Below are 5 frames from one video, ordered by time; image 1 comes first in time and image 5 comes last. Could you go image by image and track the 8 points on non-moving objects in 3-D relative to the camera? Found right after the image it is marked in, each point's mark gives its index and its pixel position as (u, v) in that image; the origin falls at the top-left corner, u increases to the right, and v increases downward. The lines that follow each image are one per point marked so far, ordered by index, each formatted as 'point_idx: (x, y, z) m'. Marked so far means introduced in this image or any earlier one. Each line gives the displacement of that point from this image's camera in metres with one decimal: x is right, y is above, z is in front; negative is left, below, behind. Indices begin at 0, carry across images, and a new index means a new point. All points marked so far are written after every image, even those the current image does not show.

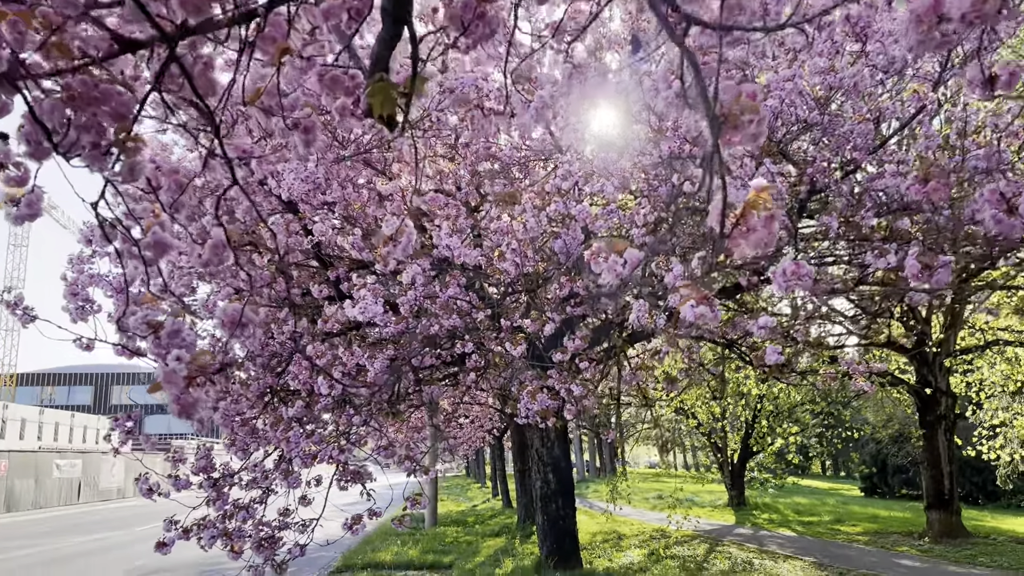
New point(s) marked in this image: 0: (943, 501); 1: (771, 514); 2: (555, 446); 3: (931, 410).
0: (+6.7, -3.3, +12.9) m
1: (+5.7, -5.0, +18.2) m
2: (+0.5, -1.8, +9.6) m
3: (+6.7, -1.9, +13.1) m
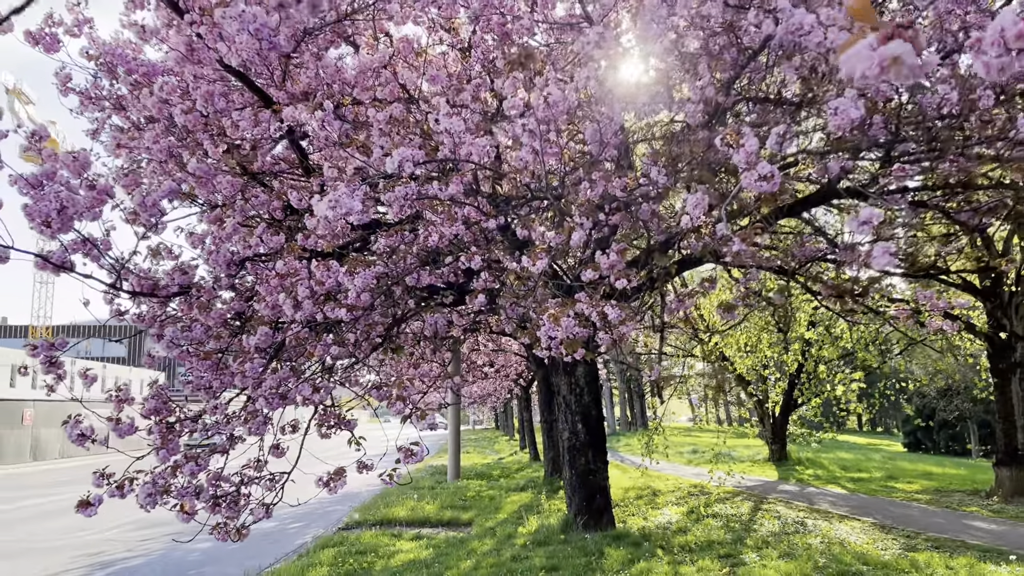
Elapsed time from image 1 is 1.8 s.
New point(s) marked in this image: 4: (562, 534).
0: (+7.1, -2.4, +11.6) m
1: (+6.3, -3.7, +17.1) m
2: (+0.7, -1.1, +8.5) m
3: (+7.0, -1.0, +11.8) m
4: (+0.5, -2.5, +8.6) m
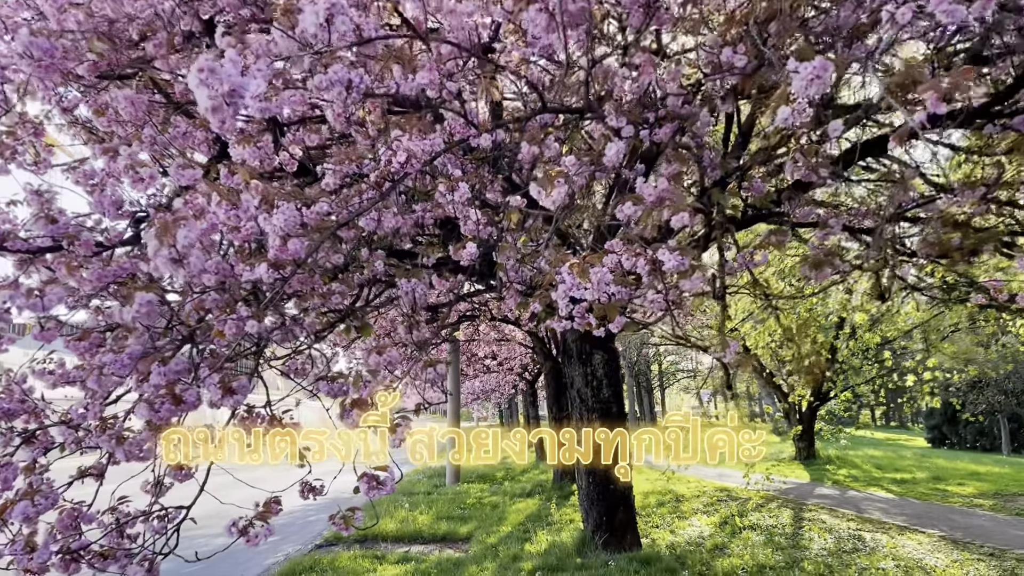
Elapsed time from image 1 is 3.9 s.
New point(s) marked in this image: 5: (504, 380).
0: (+7.1, -2.1, +10.2) m
1: (+6.4, -3.4, +15.6) m
2: (+0.8, -0.8, +7.1) m
3: (+7.1, -0.7, +10.3) m
4: (+0.6, -2.3, +7.1) m
5: (-0.2, -2.1, +18.9) m
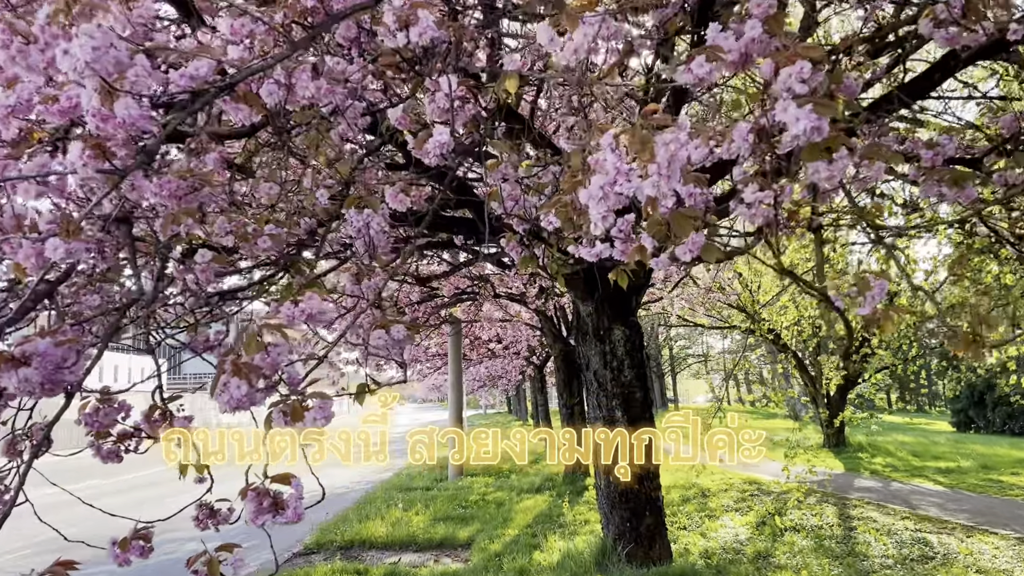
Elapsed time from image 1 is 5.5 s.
0: (+7.2, -1.7, +8.9) m
1: (+6.5, -2.9, +14.4) m
2: (+0.8, -0.6, +5.9) m
3: (+7.1, -0.3, +9.1) m
4: (+0.6, -2.0, +6.0) m
5: (-0.1, -1.6, +17.7) m
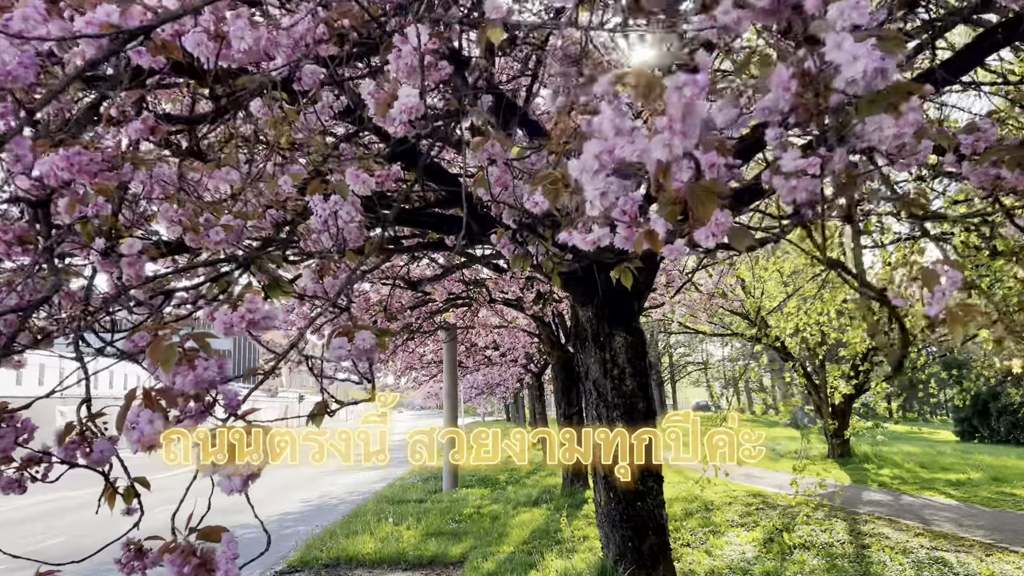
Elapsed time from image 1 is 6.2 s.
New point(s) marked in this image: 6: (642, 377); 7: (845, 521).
0: (+7.2, -1.8, +8.6) m
1: (+6.5, -3.1, +14.0) m
2: (+0.8, -0.6, +5.5) m
3: (+7.1, -0.4, +8.7) m
4: (+0.6, -2.1, +5.6) m
5: (-0.1, -1.8, +17.3) m
6: (+0.9, -0.6, +5.6) m
7: (+3.5, -2.5, +8.8) m
